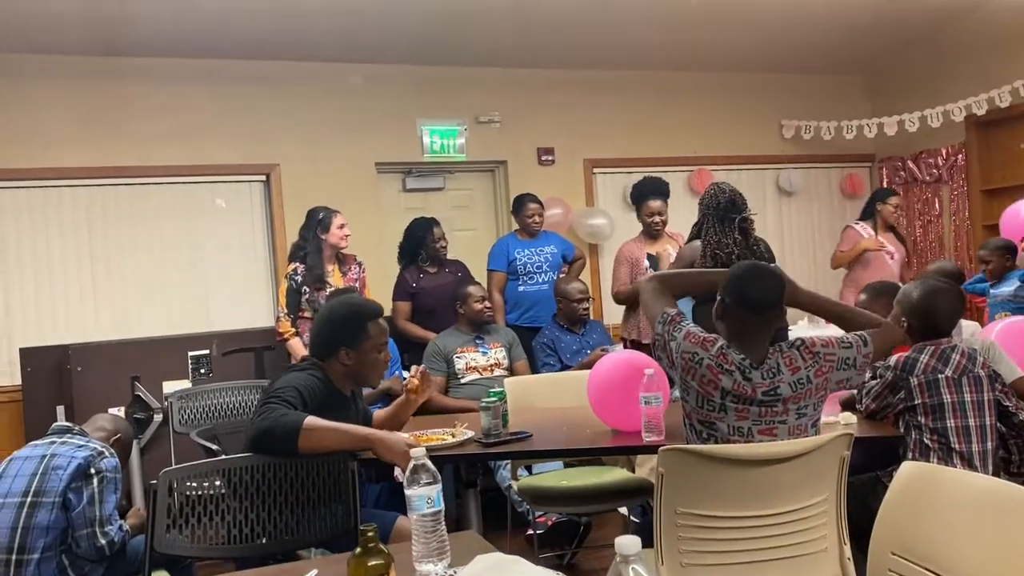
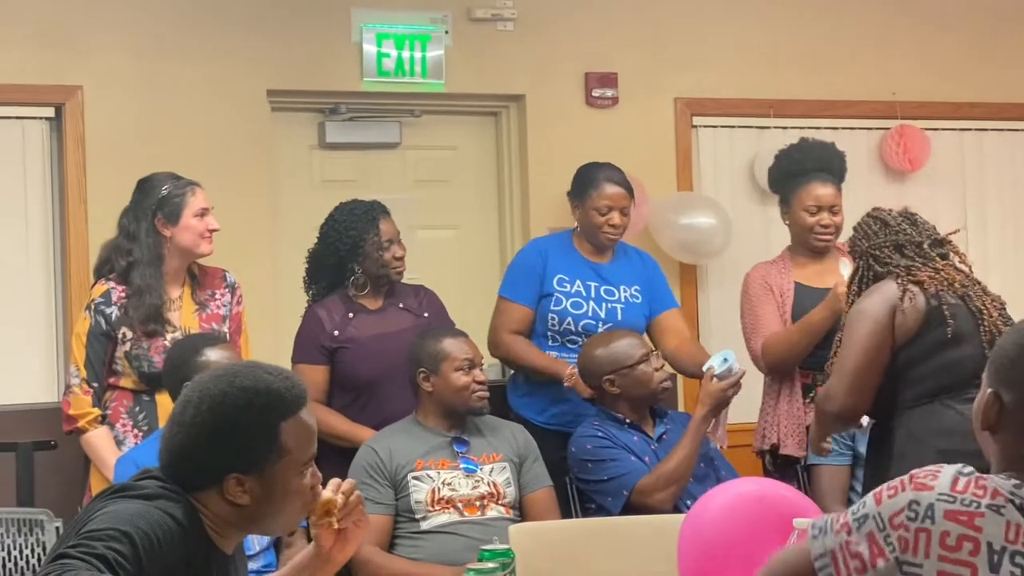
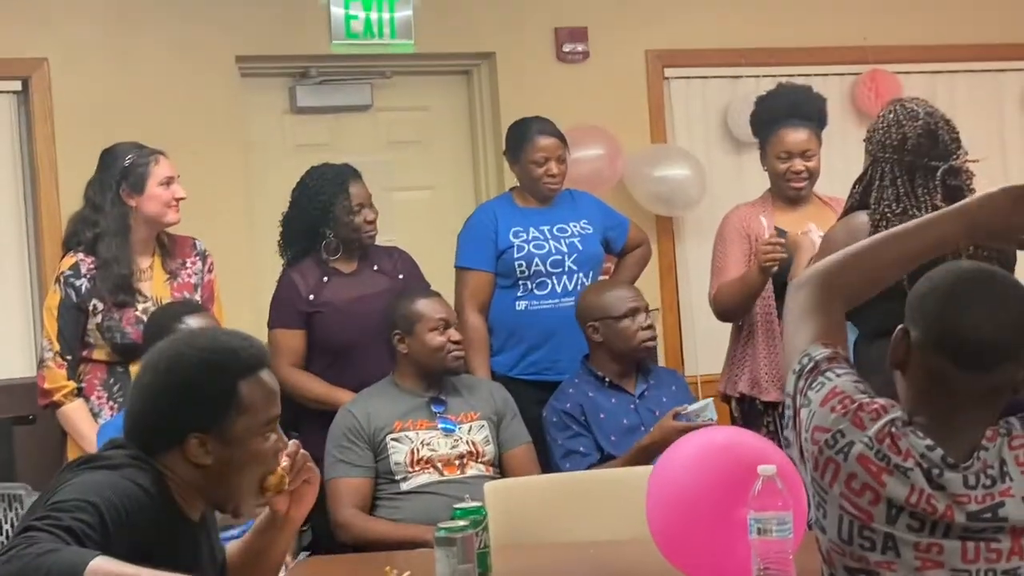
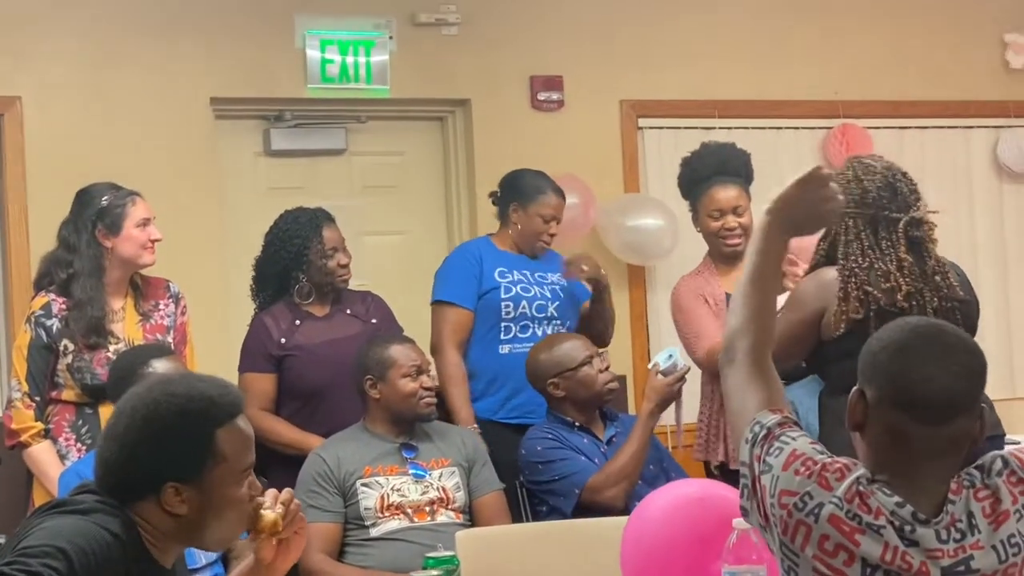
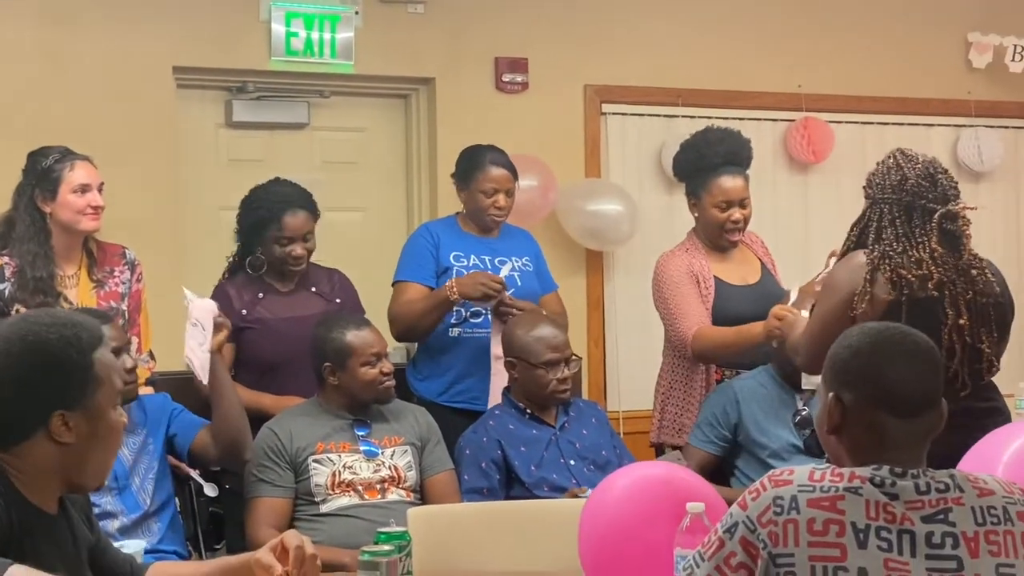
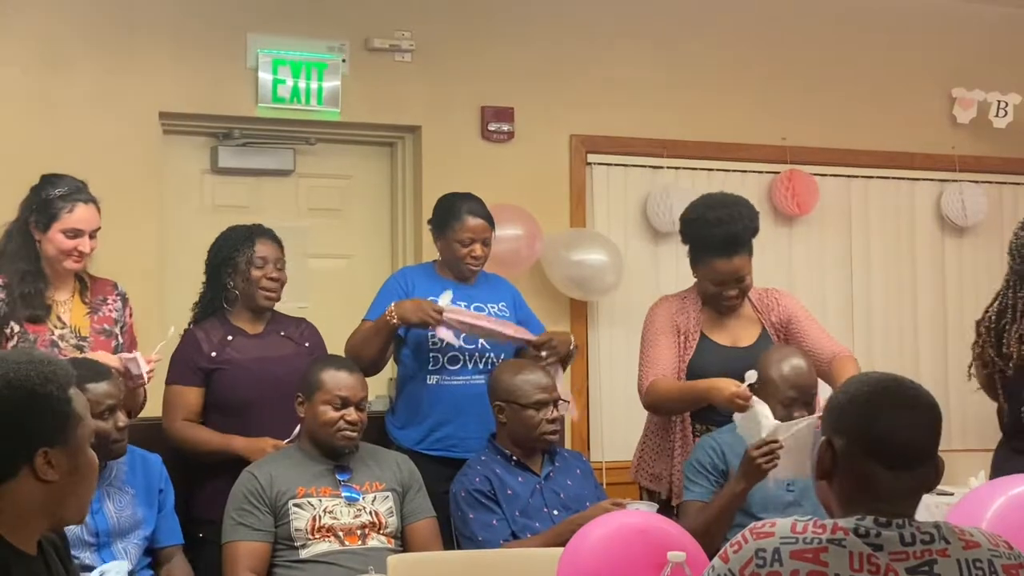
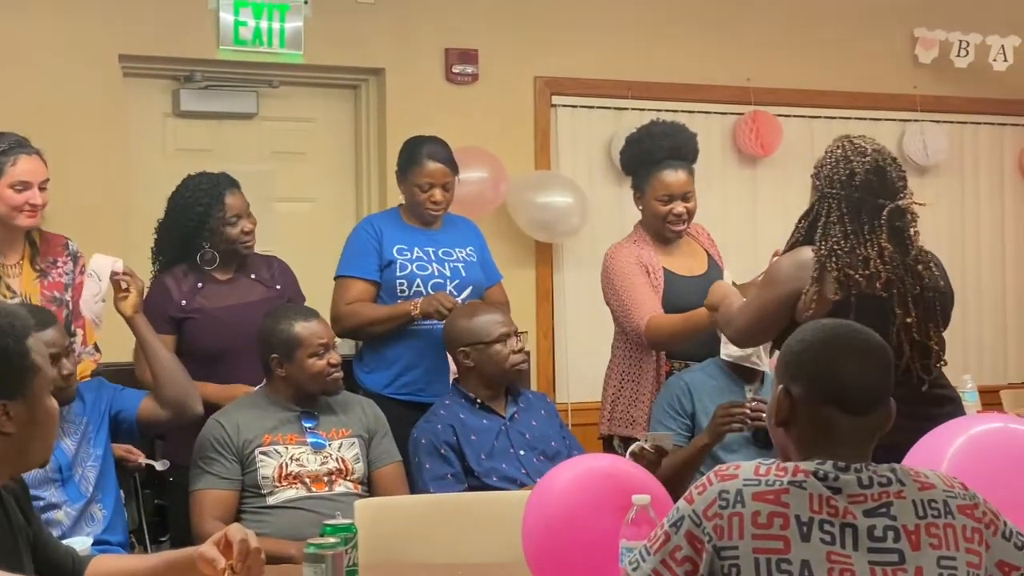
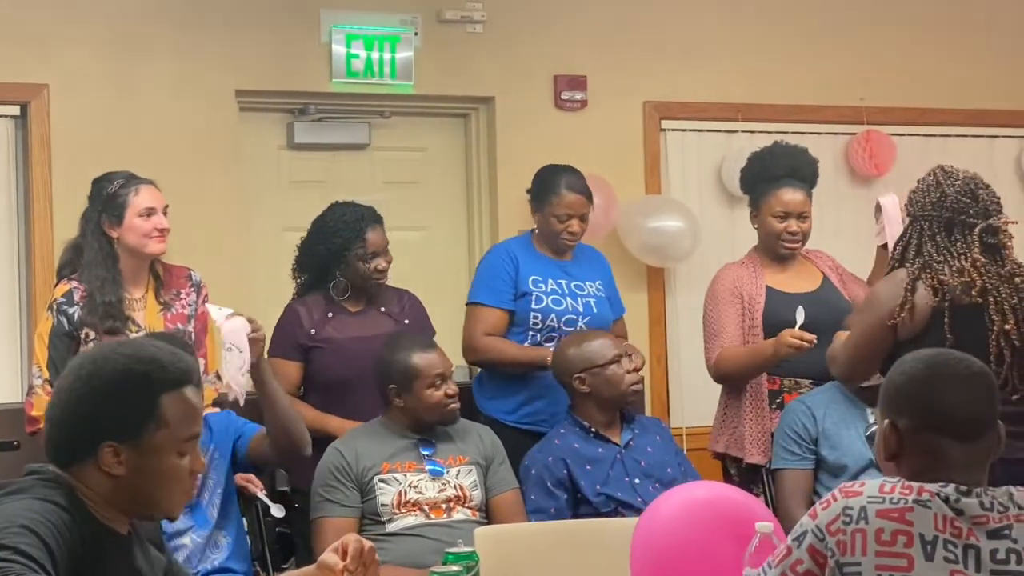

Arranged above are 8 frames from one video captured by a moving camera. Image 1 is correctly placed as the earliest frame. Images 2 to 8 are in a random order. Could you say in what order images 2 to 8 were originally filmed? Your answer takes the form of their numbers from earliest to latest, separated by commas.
3, 4, 2, 8, 5, 7, 6
